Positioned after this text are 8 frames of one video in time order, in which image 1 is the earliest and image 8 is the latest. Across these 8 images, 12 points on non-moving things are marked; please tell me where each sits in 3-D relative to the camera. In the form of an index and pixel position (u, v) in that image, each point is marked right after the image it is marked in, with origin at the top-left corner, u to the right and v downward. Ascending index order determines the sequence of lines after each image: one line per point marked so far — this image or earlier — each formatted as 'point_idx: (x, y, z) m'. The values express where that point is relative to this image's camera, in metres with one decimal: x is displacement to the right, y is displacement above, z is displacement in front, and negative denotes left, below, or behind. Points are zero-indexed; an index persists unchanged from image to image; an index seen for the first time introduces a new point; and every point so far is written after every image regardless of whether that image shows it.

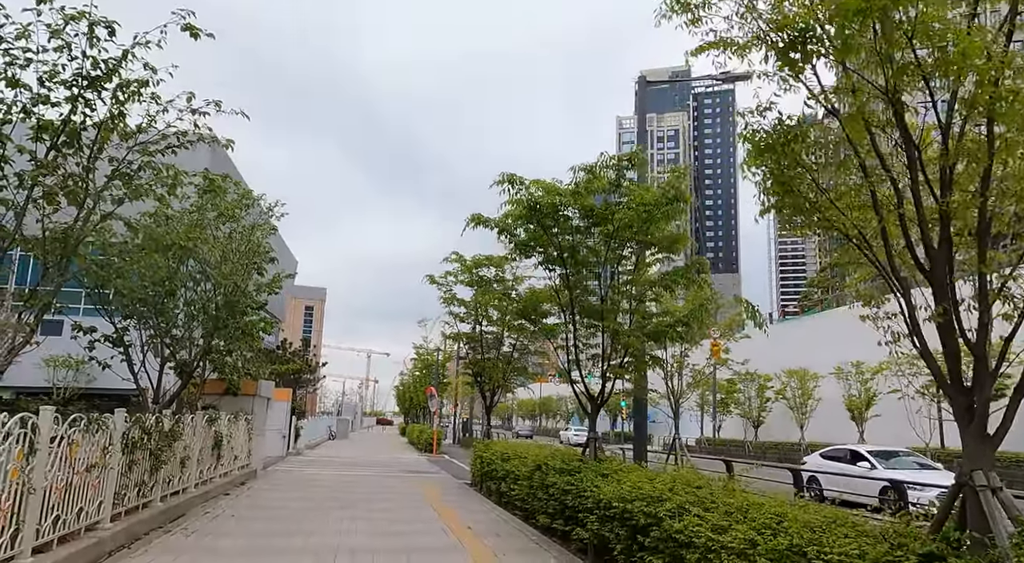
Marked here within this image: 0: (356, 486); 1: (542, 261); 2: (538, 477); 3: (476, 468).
0: (-4.0, -5.3, +16.3) m
1: (+0.5, +0.3, +9.6) m
2: (+0.4, -3.0, +9.7) m
3: (-0.8, -4.5, +15.2) m
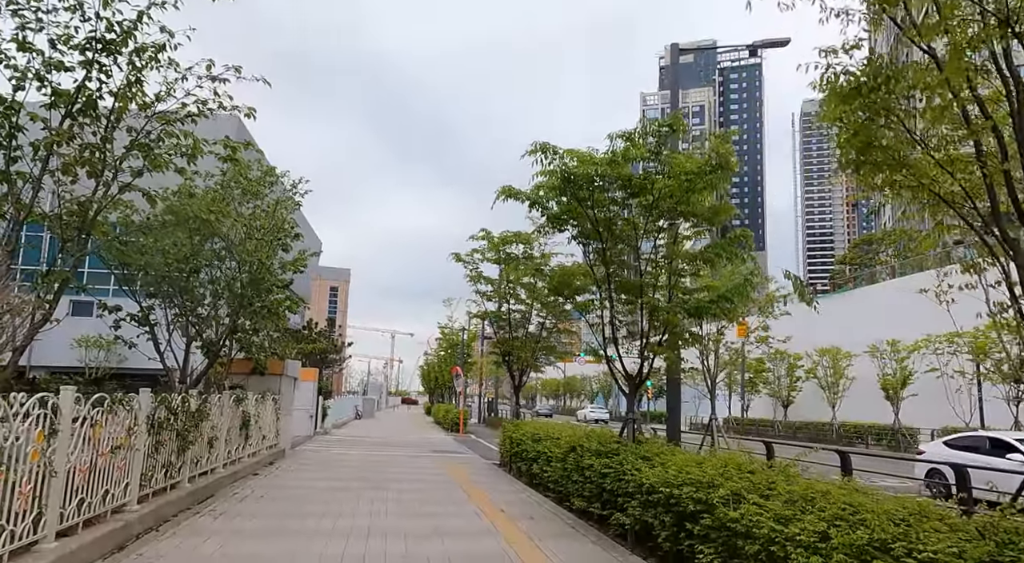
0: (-3.3, -4.7, +16.1) m
1: (+0.9, +0.7, +9.2) m
2: (+0.9, -2.7, +9.4) m
3: (-0.1, -4.0, +14.9) m
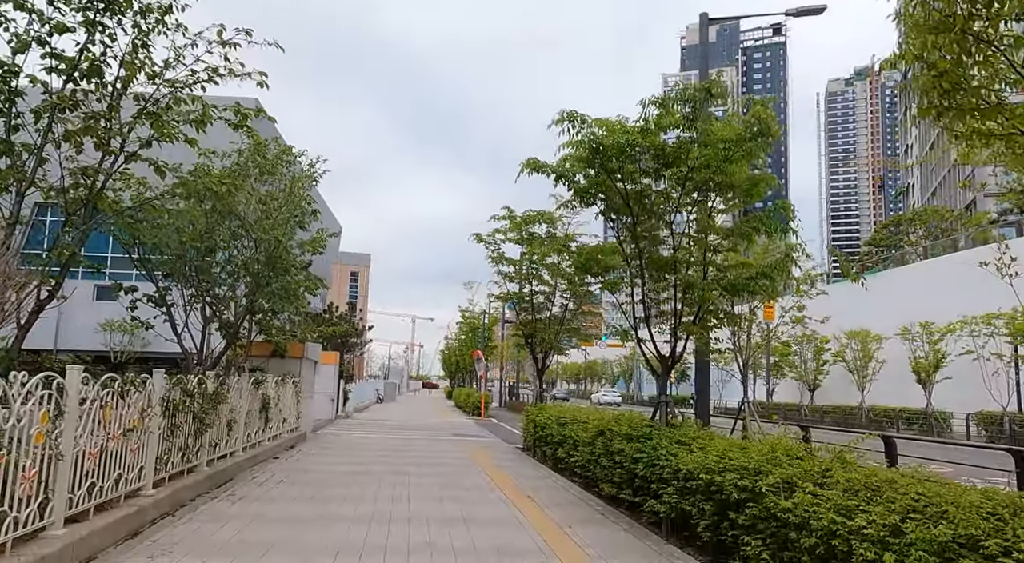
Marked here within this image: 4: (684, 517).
0: (-2.7, -4.2, +15.9) m
1: (+1.3, +1.0, +8.7) m
2: (+1.3, -2.3, +9.0) m
3: (+0.4, -3.5, +14.6) m
4: (+1.8, -2.4, +6.5) m
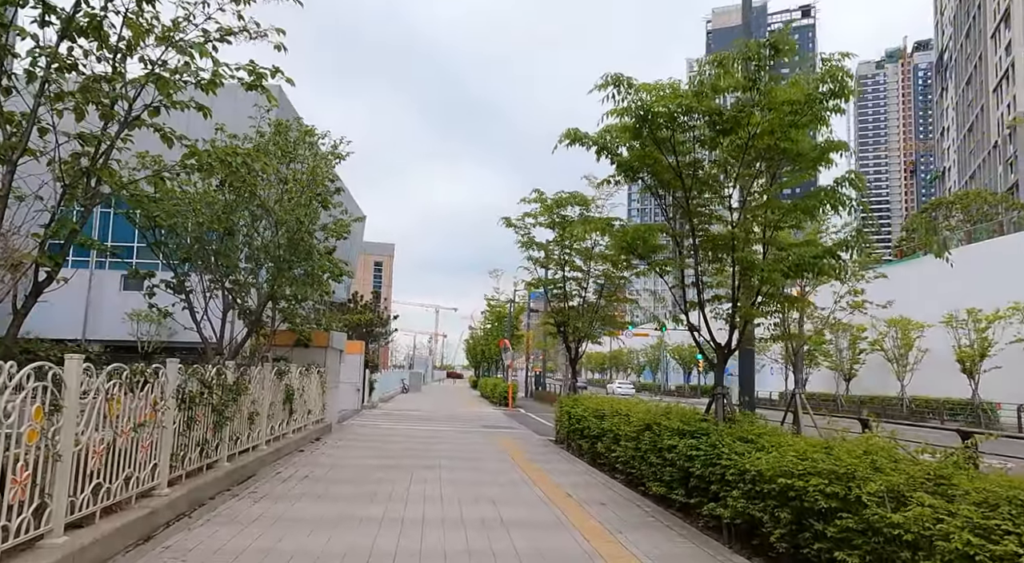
0: (-1.9, -3.9, +15.4) m
1: (+1.8, +1.2, +8.0) m
2: (+1.8, -2.1, +8.3) m
3: (+1.1, -3.2, +14.0) m
4: (+2.2, -2.2, +5.7) m
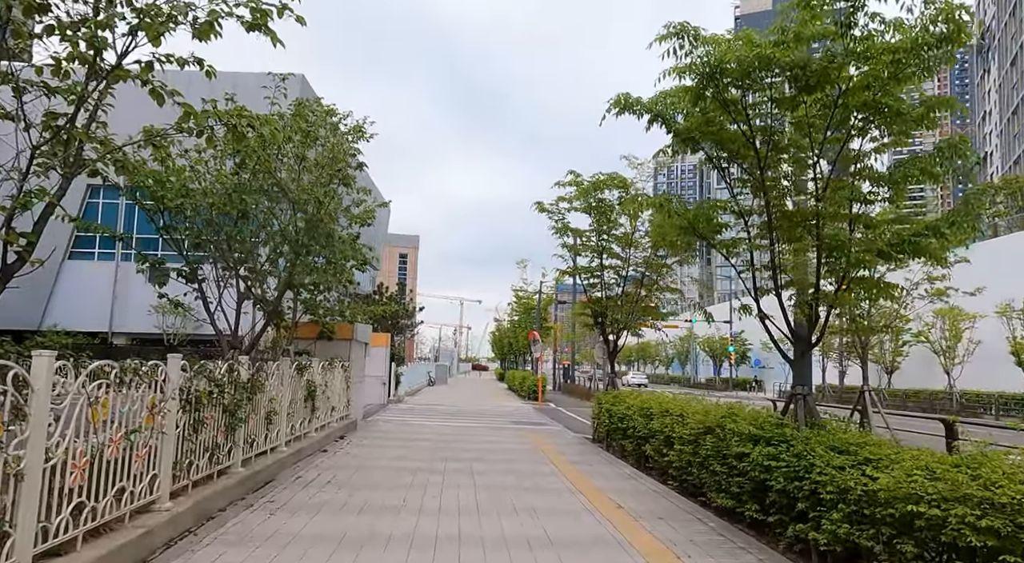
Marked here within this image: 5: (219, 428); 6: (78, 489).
0: (-1.1, -3.7, +14.6) m
1: (+2.3, +1.4, +7.0) m
2: (+2.3, -1.9, +7.3) m
3: (+1.9, -2.9, +13.0) m
4: (+2.6, -2.1, +4.8) m
5: (-3.2, -1.6, +6.8) m
6: (-3.0, -1.4, +4.3) m
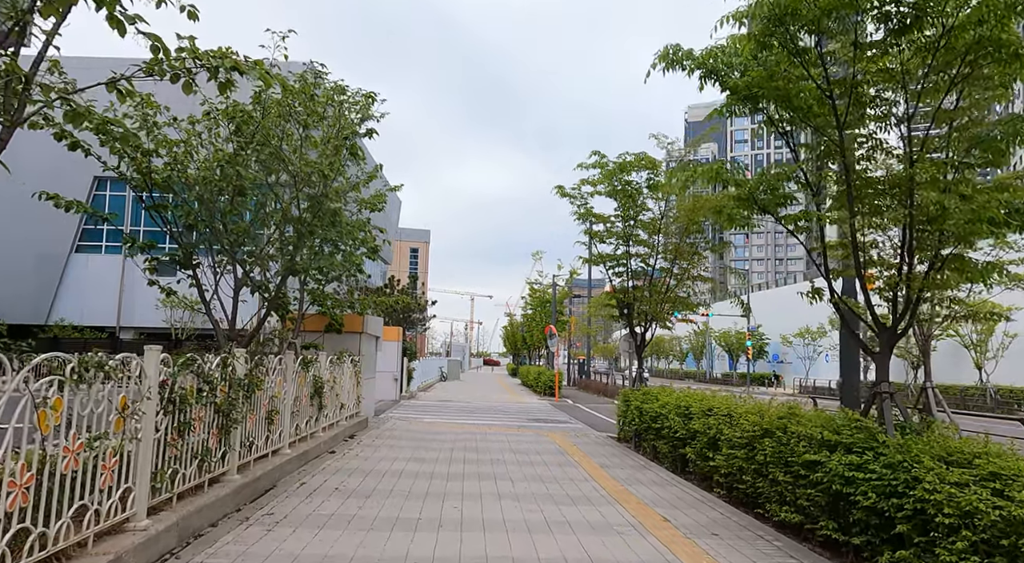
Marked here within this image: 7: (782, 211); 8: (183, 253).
0: (-0.6, -3.4, +13.7) m
1: (+2.6, +1.6, +6.0) m
2: (+2.6, -1.7, +6.4) m
3: (+2.3, -2.7, +12.1) m
4: (+2.9, -1.9, +3.8) m
5: (-2.9, -1.4, +5.9) m
6: (-2.7, -1.3, +3.4) m
7: (+2.6, +0.7, +6.1) m
8: (-4.1, +0.4, +7.9) m
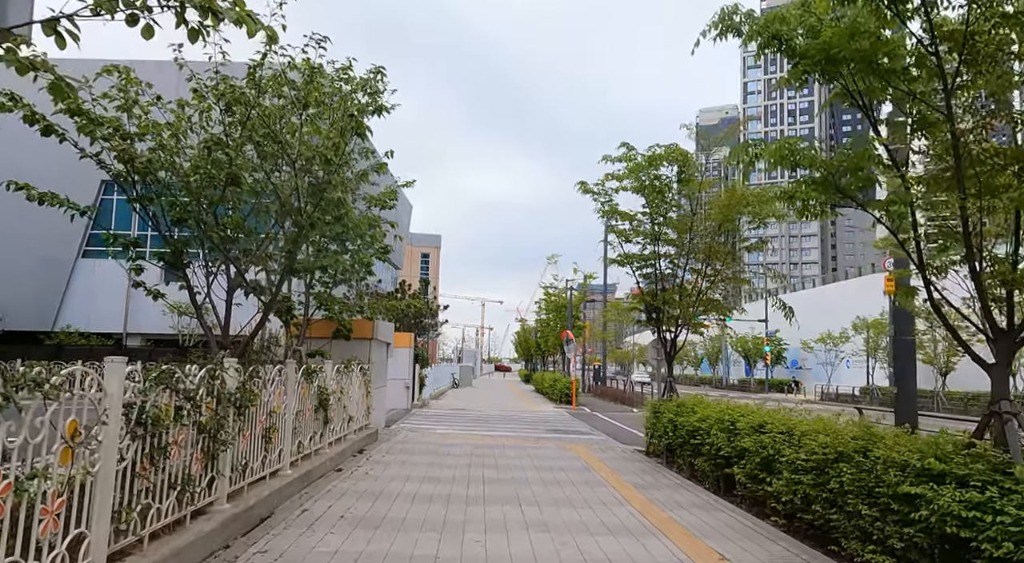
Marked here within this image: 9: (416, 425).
0: (-0.2, -3.5, +12.8) m
1: (+2.8, +1.6, +5.1) m
2: (+2.9, -1.7, +5.4) m
3: (+2.7, -2.7, +11.1) m
4: (+3.1, -1.8, +2.9) m
5: (-2.6, -1.4, +5.1) m
6: (-2.5, -1.2, +2.6) m
7: (+2.9, +0.7, +5.2) m
8: (-3.8, +0.3, +7.0) m
9: (-2.6, -3.8, +16.7) m
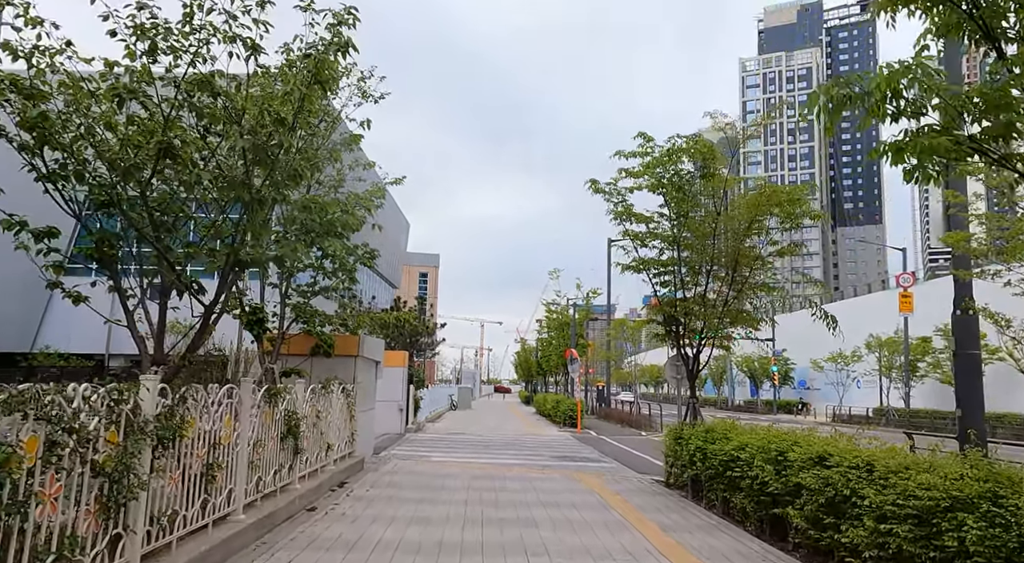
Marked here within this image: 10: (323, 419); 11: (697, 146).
0: (-0.2, -3.6, +11.3) m
1: (+2.9, +1.7, +3.8) m
2: (+3.0, -1.6, +4.0) m
3: (+2.7, -2.8, +9.7) m
4: (+3.2, -1.7, +1.4) m
5: (-2.5, -1.3, +3.7) m
6: (-2.4, -1.1, +1.2) m
7: (+3.0, +0.8, +3.9) m
8: (-3.8, +0.4, +5.7) m
9: (-2.5, -4.1, +15.2) m
10: (-2.8, -2.0, +9.3) m
11: (+3.1, +2.4, +10.8) m
